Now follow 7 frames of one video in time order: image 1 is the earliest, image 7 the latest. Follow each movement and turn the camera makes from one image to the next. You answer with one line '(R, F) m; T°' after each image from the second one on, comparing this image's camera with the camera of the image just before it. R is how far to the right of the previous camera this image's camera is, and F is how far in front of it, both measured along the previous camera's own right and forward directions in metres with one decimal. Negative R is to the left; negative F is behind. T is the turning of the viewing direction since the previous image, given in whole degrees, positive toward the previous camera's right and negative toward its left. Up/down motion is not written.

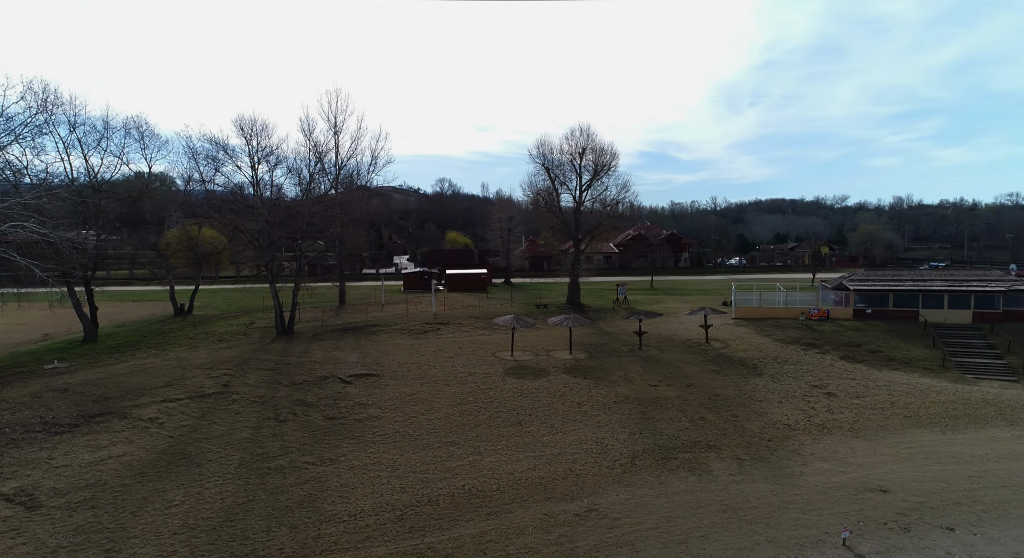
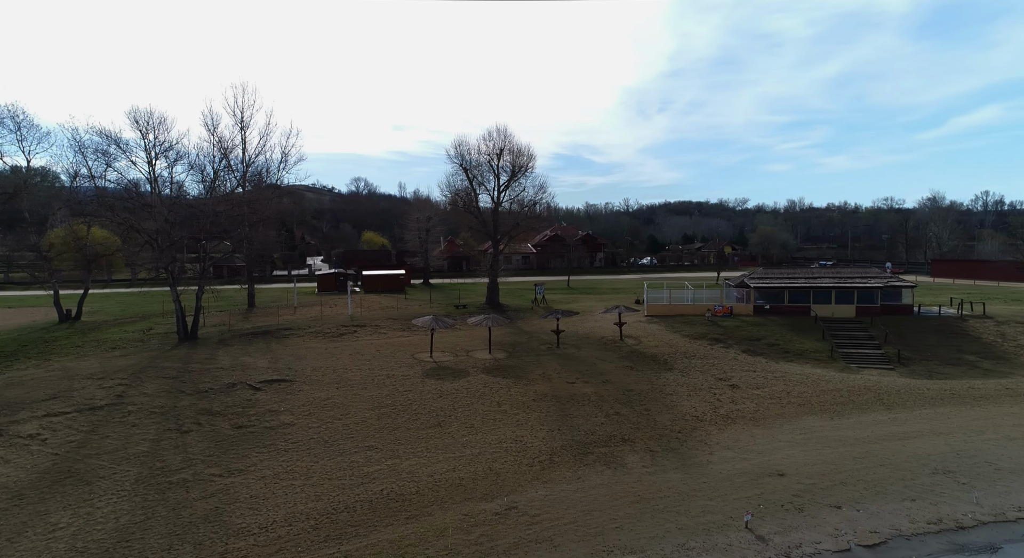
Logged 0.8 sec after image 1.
(+0.9, -0.1) m; +6°
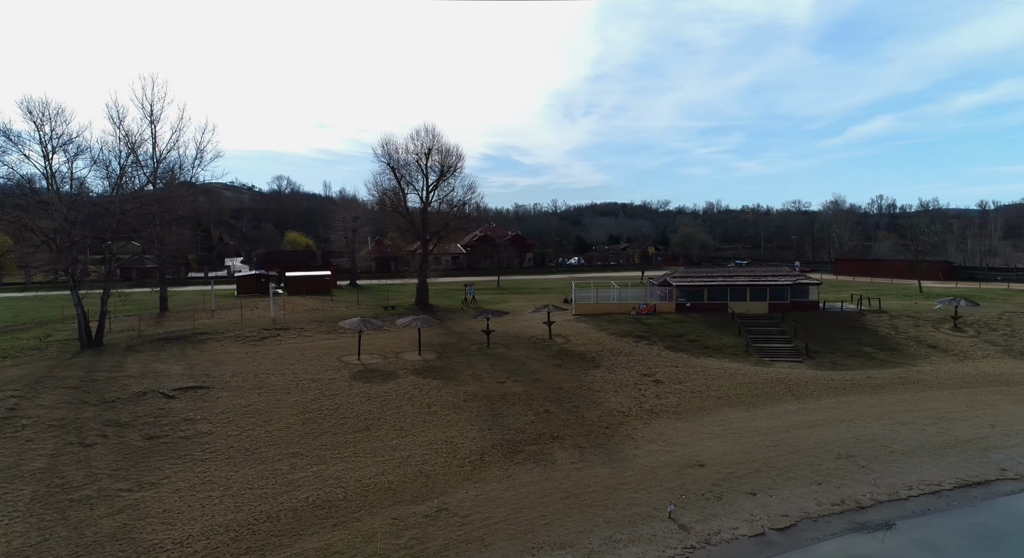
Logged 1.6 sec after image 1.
(+0.8, -0.1) m; +5°
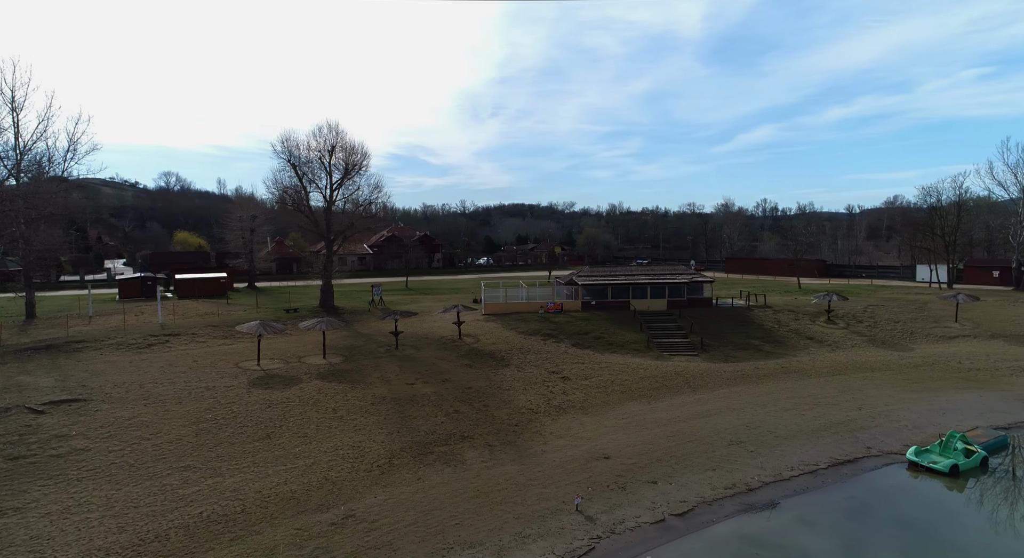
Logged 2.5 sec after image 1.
(+1.1, -0.1) m; +7°
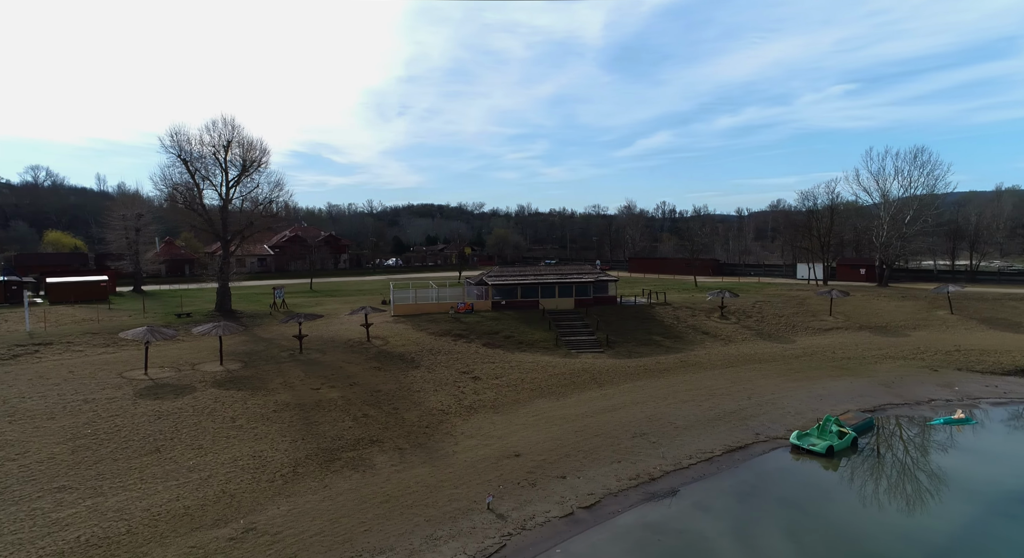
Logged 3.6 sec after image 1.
(+1.1, -0.1) m; +7°
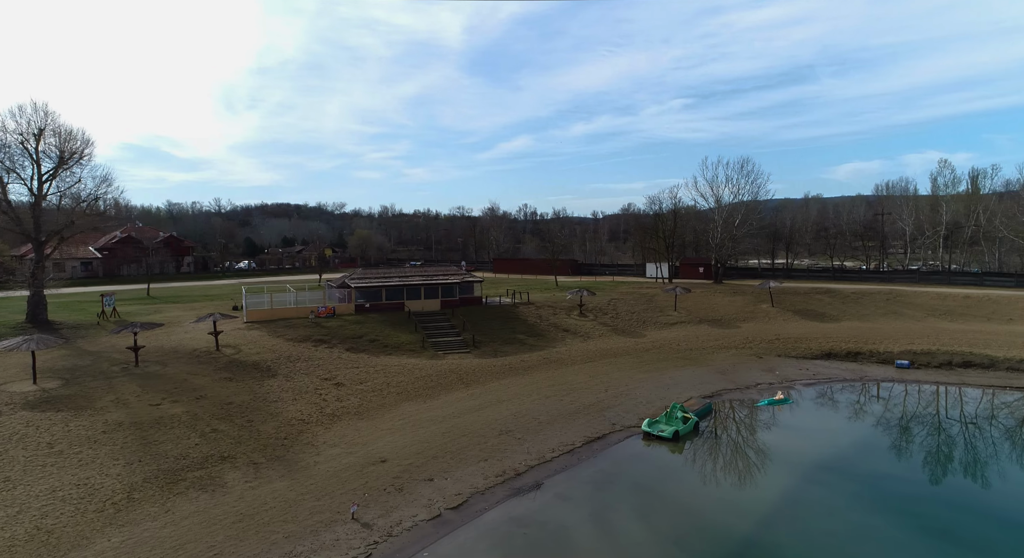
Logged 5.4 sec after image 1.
(+1.6, -0.2) m; +10°
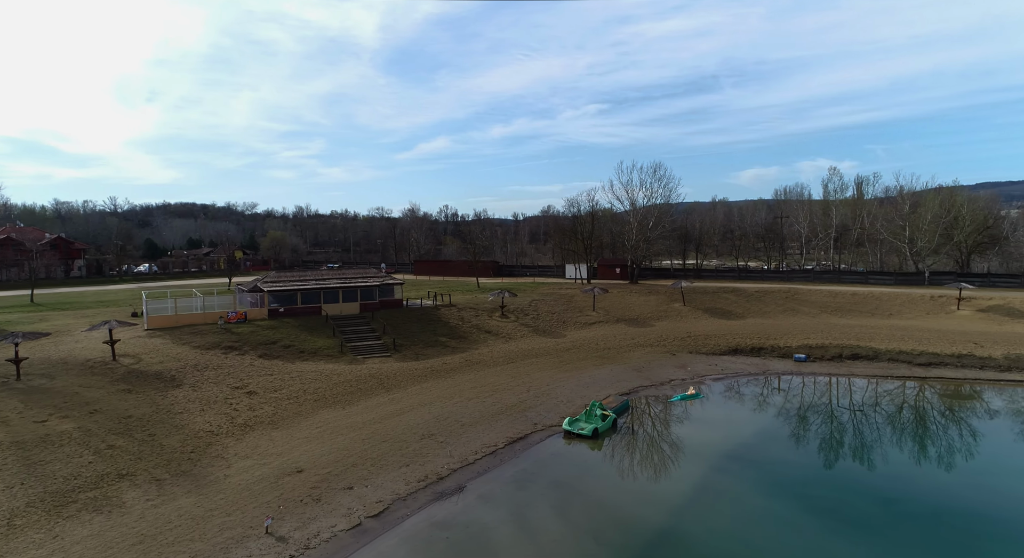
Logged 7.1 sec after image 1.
(+0.9, -0.1) m; +6°
